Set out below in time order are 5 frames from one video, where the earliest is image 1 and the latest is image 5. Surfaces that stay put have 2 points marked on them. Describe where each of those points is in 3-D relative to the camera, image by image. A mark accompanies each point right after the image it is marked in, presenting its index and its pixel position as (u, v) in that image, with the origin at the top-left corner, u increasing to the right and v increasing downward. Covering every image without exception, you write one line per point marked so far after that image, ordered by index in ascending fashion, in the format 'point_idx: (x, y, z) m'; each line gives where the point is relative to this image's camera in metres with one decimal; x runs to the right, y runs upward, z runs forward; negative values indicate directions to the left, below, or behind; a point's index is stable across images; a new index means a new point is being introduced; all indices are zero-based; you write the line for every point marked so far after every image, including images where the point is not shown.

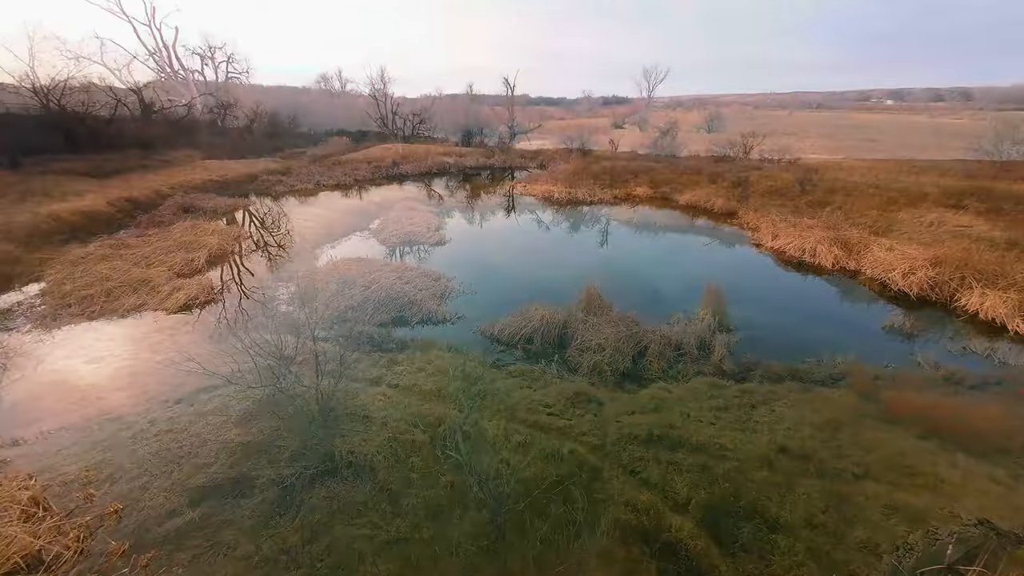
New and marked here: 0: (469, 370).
0: (-0.9, -1.9, +8.9) m
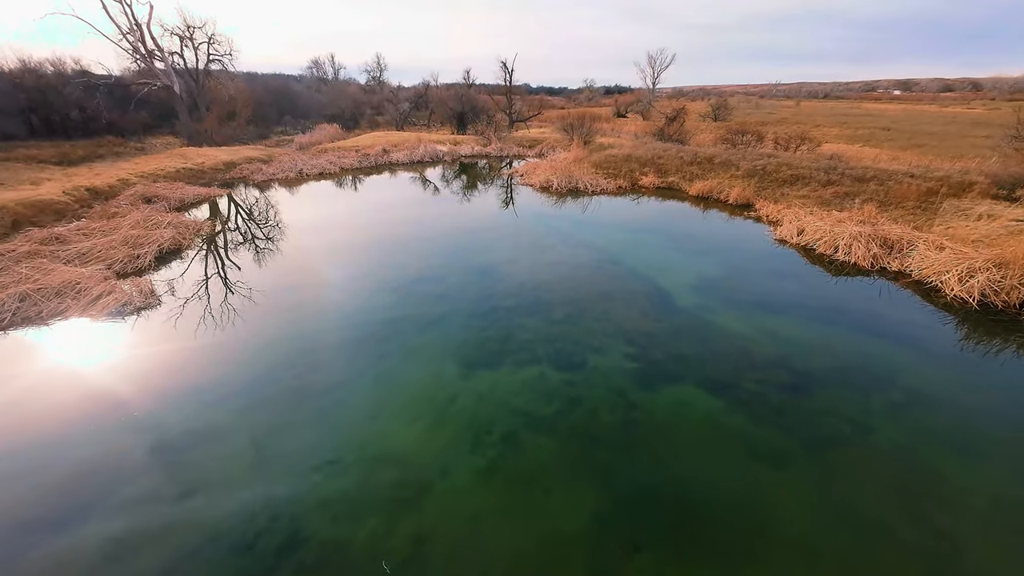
0: (-1.2, -2.0, +7.3) m
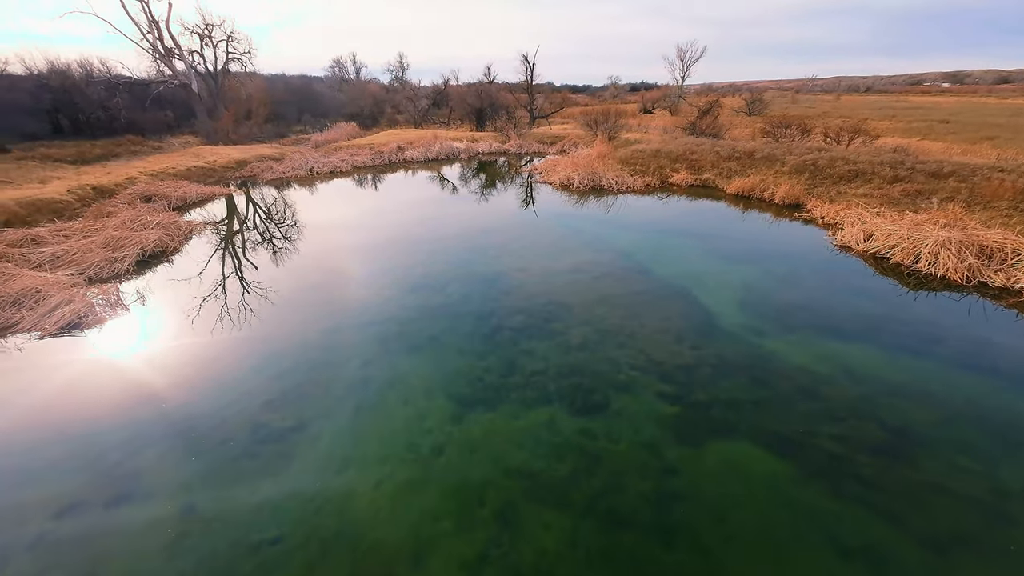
0: (-1.1, -2.3, +5.8) m
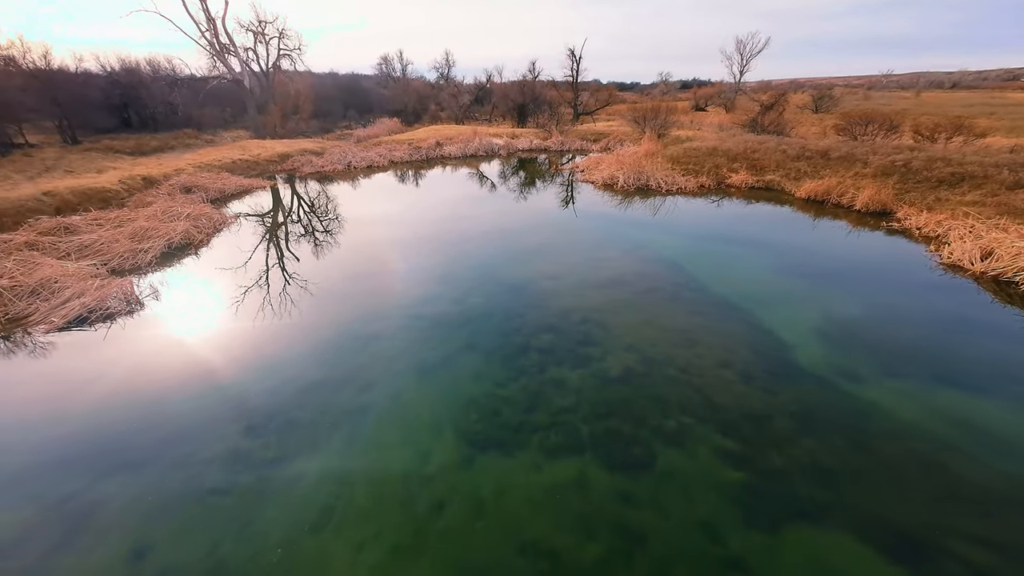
0: (-0.9, -2.5, +4.7) m
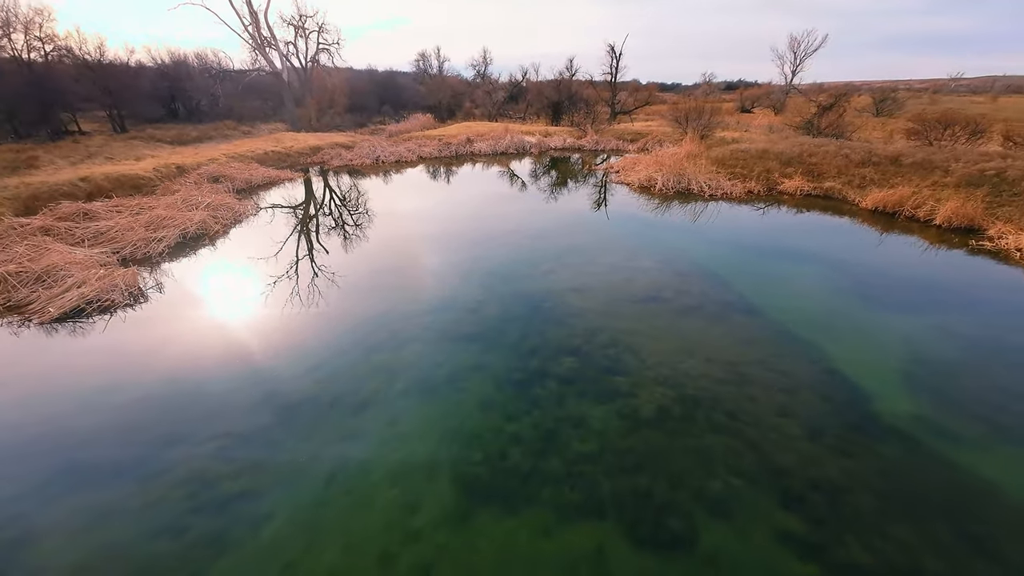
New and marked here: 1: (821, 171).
0: (-0.9, -2.7, +3.9) m
1: (+12.6, +4.8, +16.1) m
